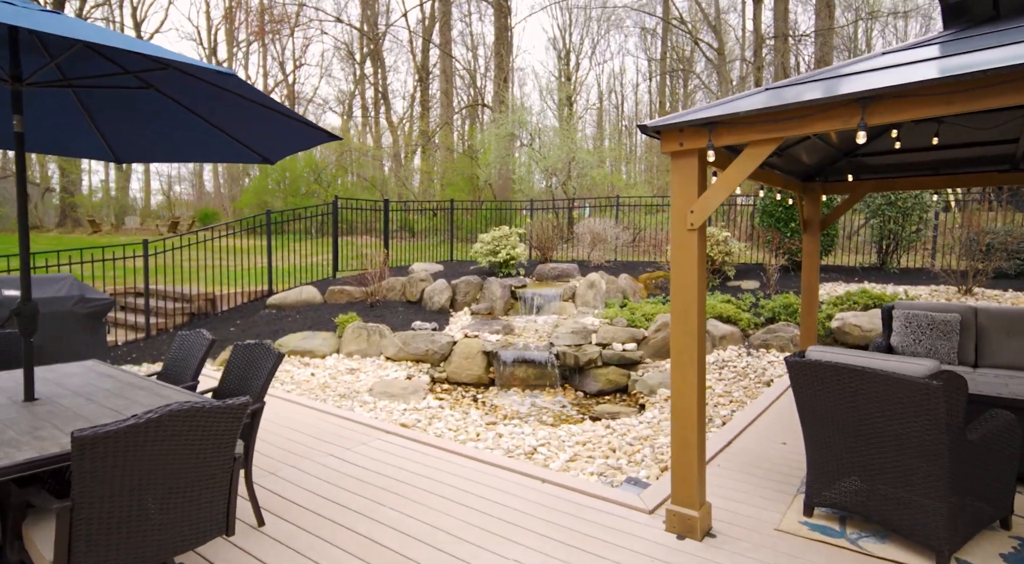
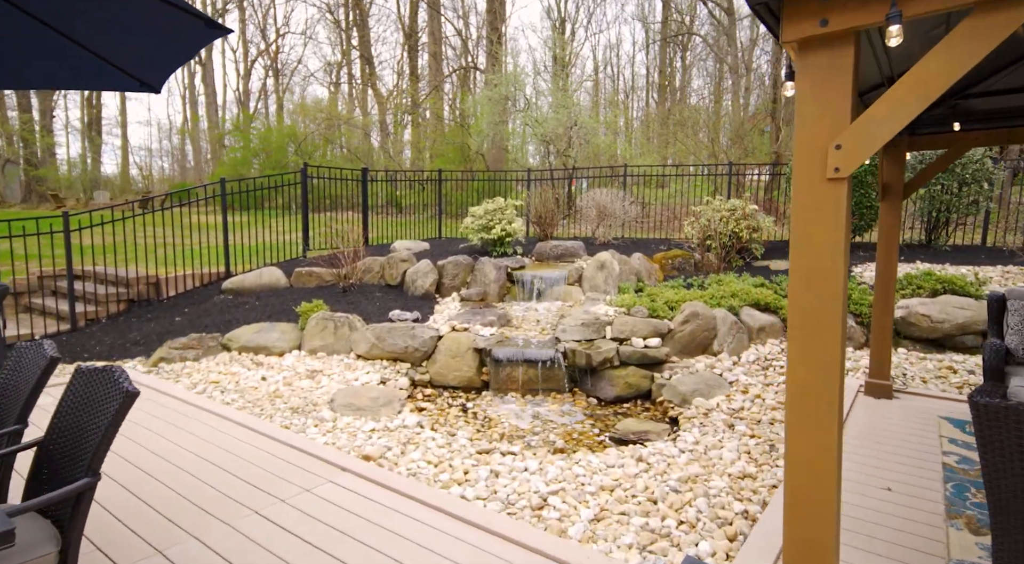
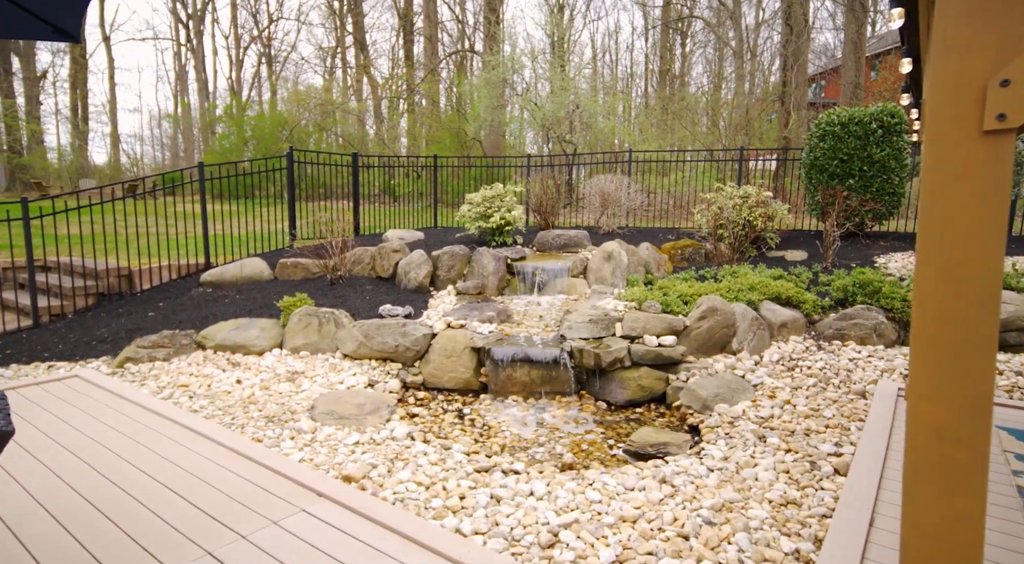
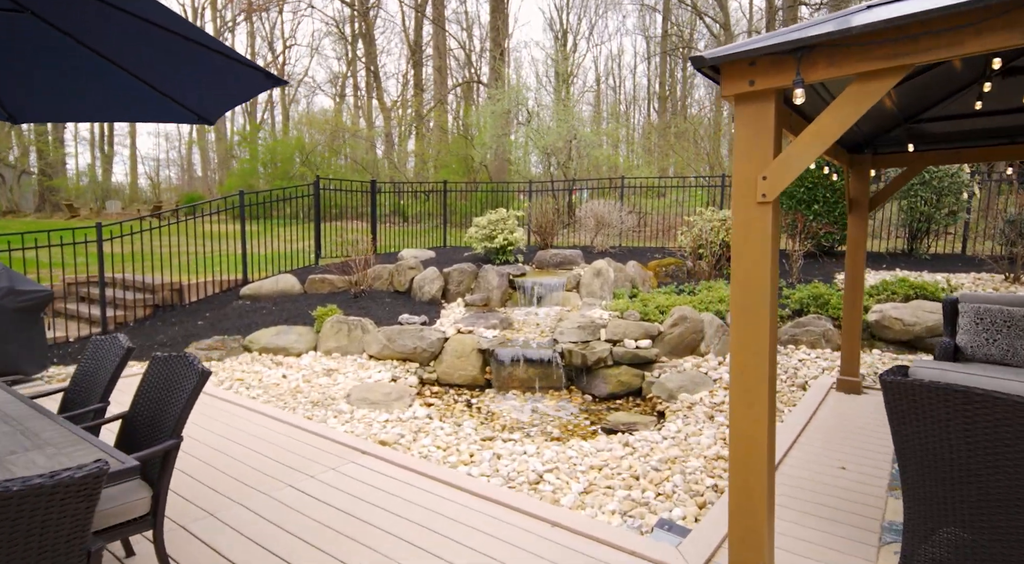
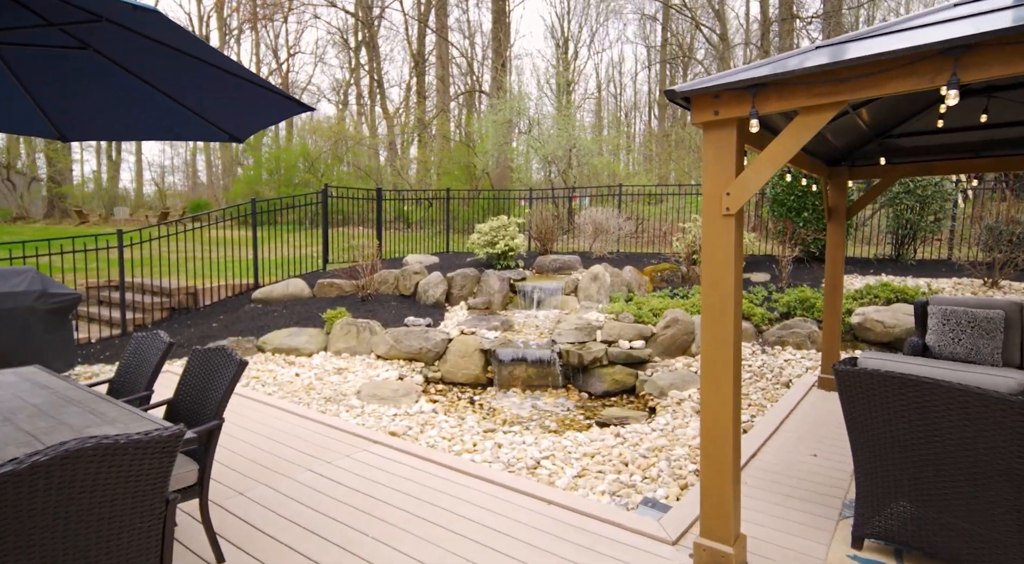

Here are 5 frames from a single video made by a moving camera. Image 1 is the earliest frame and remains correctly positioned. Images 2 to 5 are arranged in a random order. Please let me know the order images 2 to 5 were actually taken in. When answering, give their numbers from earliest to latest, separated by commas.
5, 4, 2, 3
